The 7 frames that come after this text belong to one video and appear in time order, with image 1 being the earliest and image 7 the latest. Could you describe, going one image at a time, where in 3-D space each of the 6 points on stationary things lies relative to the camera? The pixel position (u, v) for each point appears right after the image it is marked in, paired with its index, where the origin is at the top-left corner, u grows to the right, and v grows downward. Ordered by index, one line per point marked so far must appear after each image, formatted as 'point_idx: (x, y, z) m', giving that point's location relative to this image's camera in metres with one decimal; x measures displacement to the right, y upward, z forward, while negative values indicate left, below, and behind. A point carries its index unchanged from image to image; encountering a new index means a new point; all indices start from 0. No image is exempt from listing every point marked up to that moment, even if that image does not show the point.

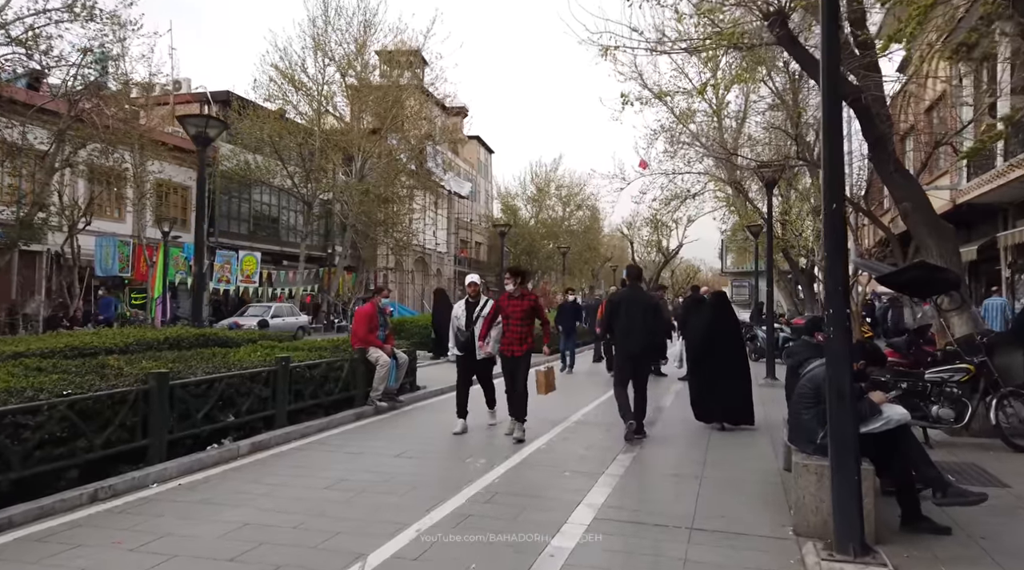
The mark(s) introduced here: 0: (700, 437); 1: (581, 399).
0: (+2.2, -1.7, +9.3) m
1: (+1.0, -1.7, +11.3) m
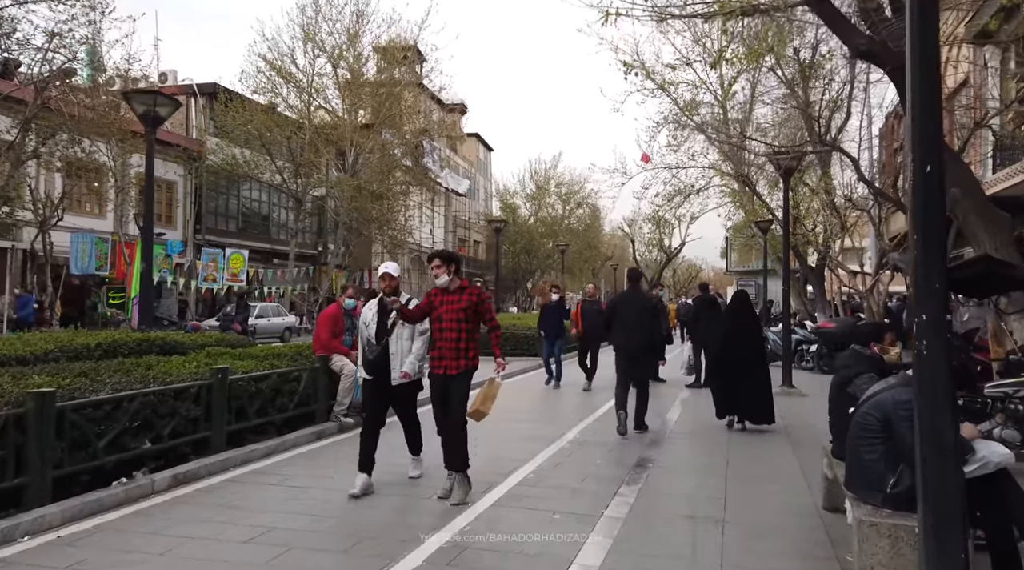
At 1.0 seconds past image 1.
0: (+2.1, -1.7, +8.0) m
1: (+0.8, -1.6, +10.1) m
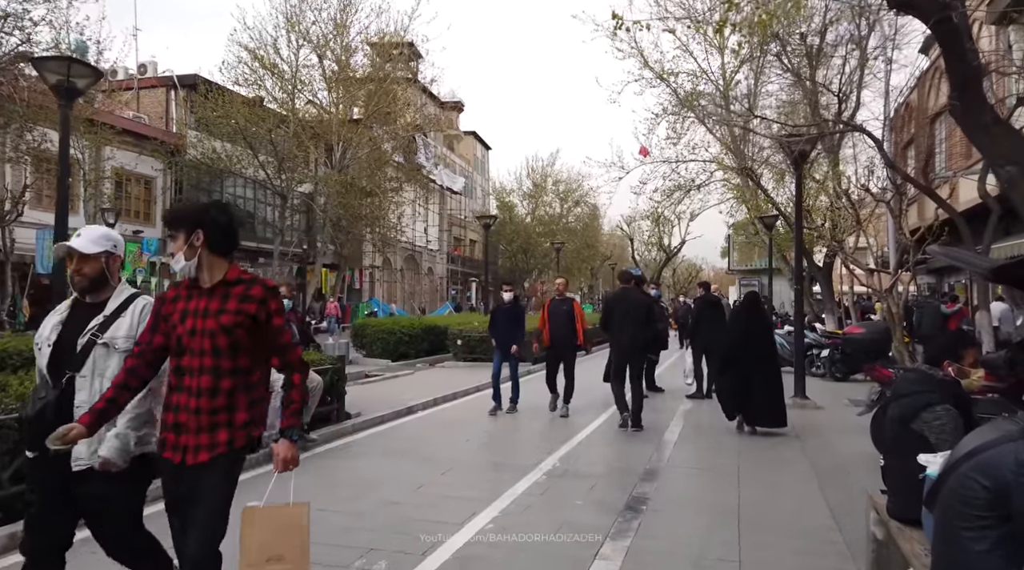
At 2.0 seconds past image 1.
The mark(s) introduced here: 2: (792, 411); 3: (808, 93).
0: (+1.8, -1.7, +6.6) m
1: (+0.5, -1.6, +8.6) m
2: (+4.1, -1.8, +11.6) m
3: (+6.7, +4.4, +18.1) m
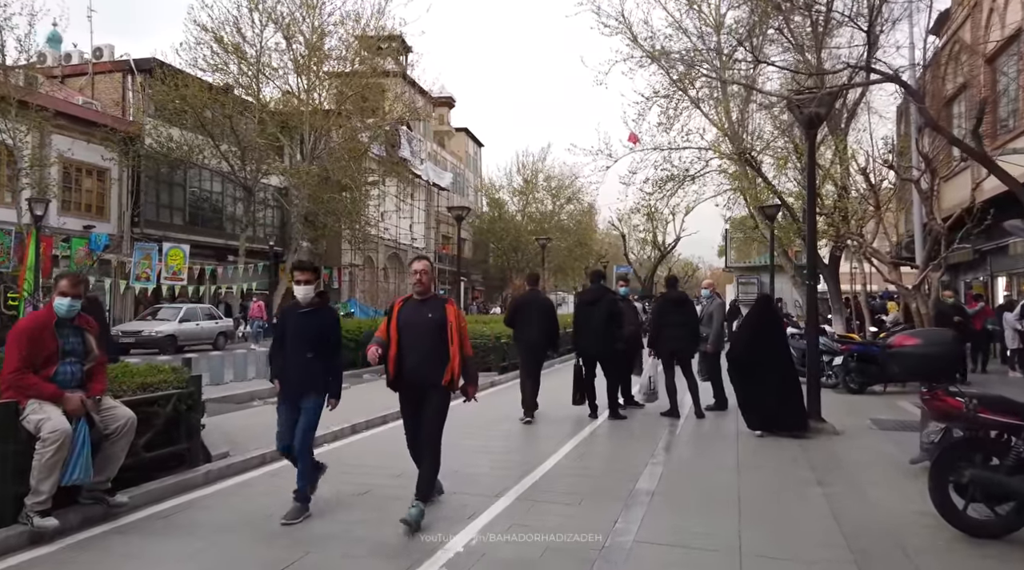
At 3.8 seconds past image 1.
0: (+1.1, -1.7, +4.3) m
1: (-0.1, -1.6, +6.3) m
2: (+3.4, -1.8, +9.3) m
3: (+6.0, +4.4, +15.8) m
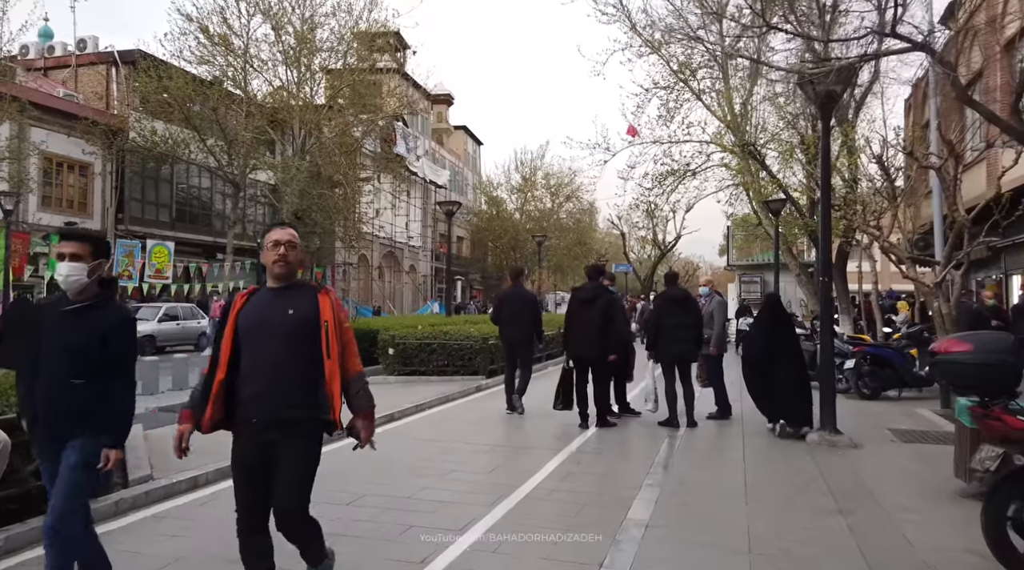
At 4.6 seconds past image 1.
0: (+0.9, -1.6, +3.3) m
1: (-0.3, -1.5, +5.4) m
2: (+3.2, -1.7, +8.4) m
3: (+5.8, +4.5, +14.8) m
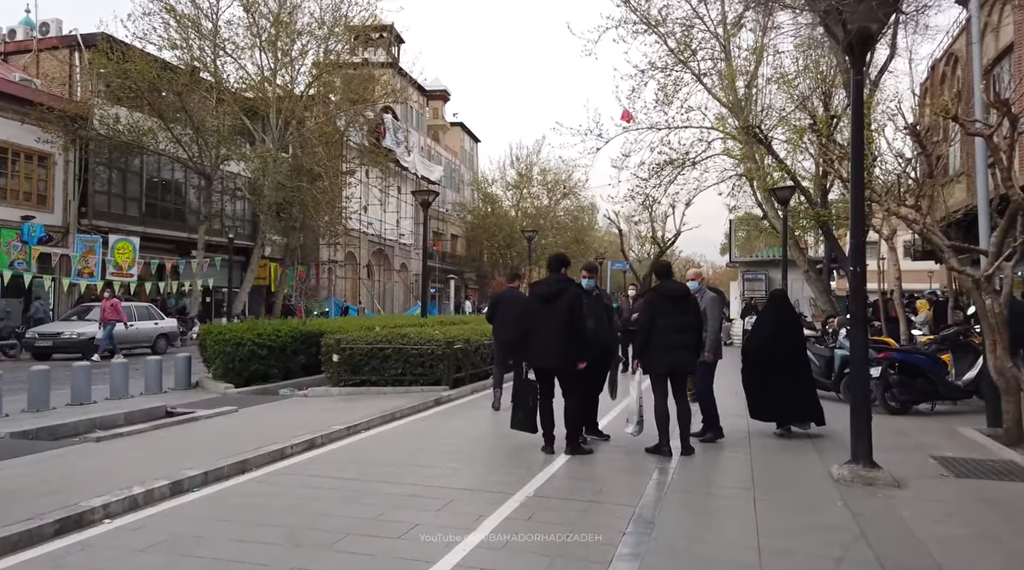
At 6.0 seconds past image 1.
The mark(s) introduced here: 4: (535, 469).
0: (+0.4, -1.6, +1.4) m
1: (-0.8, -1.5, +3.5) m
2: (+2.7, -1.7, +6.5) m
3: (+5.4, +4.5, +12.9) m
4: (+0.2, -1.6, +6.9) m
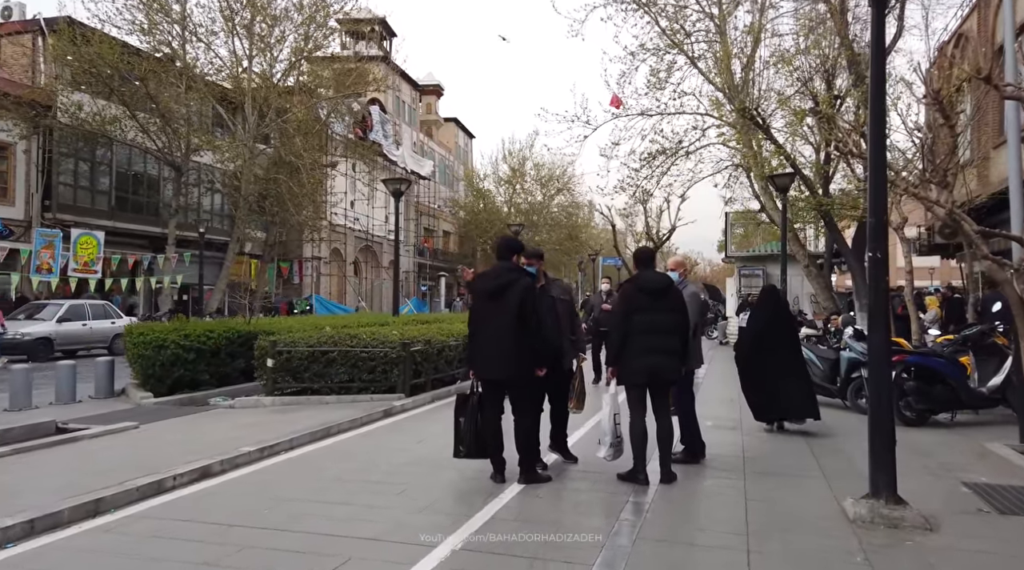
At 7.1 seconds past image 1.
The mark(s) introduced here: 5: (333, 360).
0: (0.0, -1.5, +0.1) m
1: (-1.2, -1.4, +2.1) m
2: (+2.3, -1.6, +5.1) m
3: (+4.9, +4.6, +11.5) m
4: (-0.2, -1.5, +5.6) m
5: (-2.2, -0.9, +9.9) m
